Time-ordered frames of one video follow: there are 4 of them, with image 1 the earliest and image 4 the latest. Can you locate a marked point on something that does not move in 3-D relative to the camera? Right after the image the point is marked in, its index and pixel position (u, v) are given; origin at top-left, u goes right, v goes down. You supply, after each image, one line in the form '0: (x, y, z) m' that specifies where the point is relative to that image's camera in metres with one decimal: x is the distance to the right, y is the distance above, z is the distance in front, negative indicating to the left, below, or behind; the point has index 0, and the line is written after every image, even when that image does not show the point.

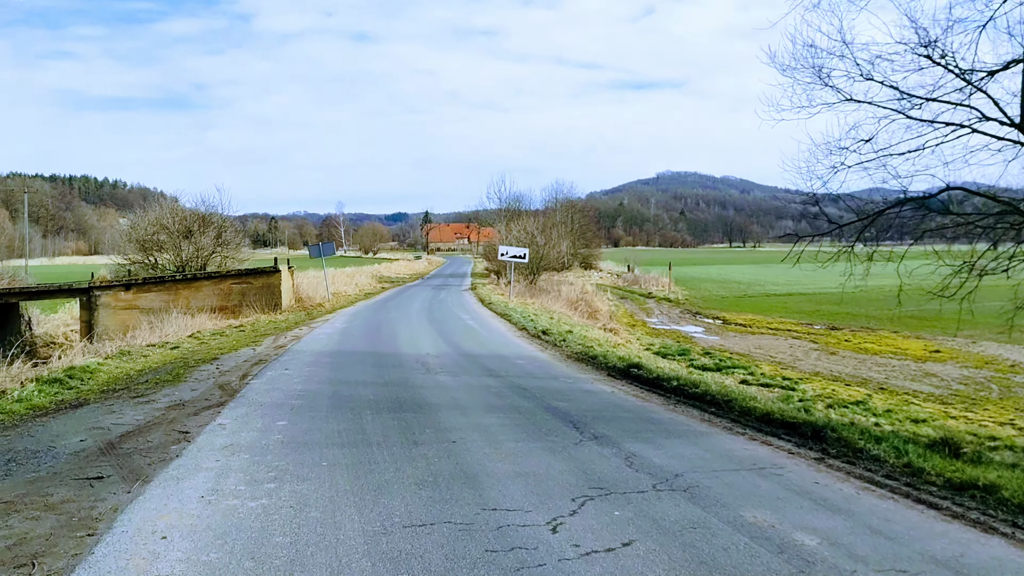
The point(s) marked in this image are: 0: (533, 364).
0: (+0.2, -0.8, +9.0) m
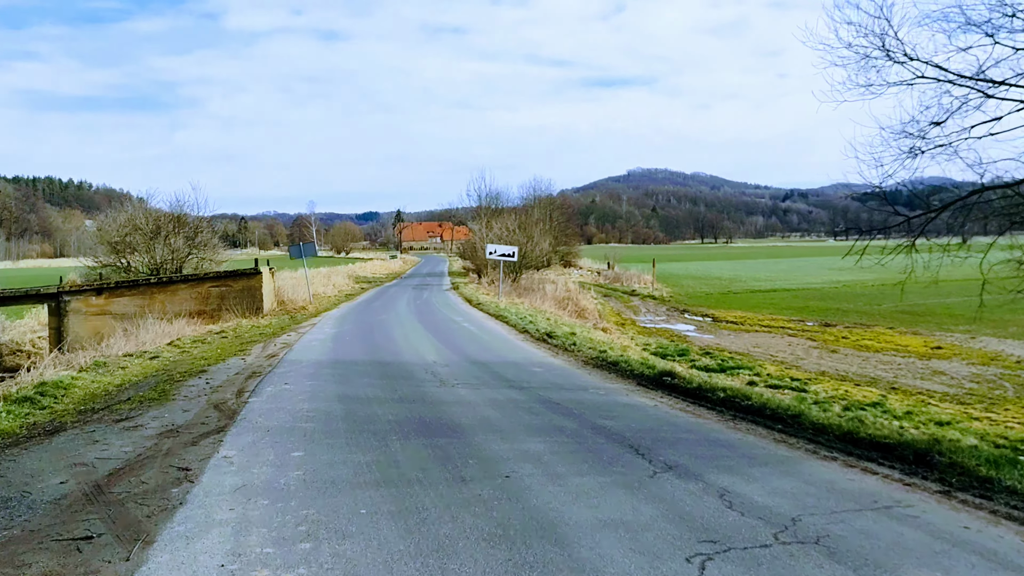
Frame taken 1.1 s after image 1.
0: (+0.4, -0.8, +8.2) m
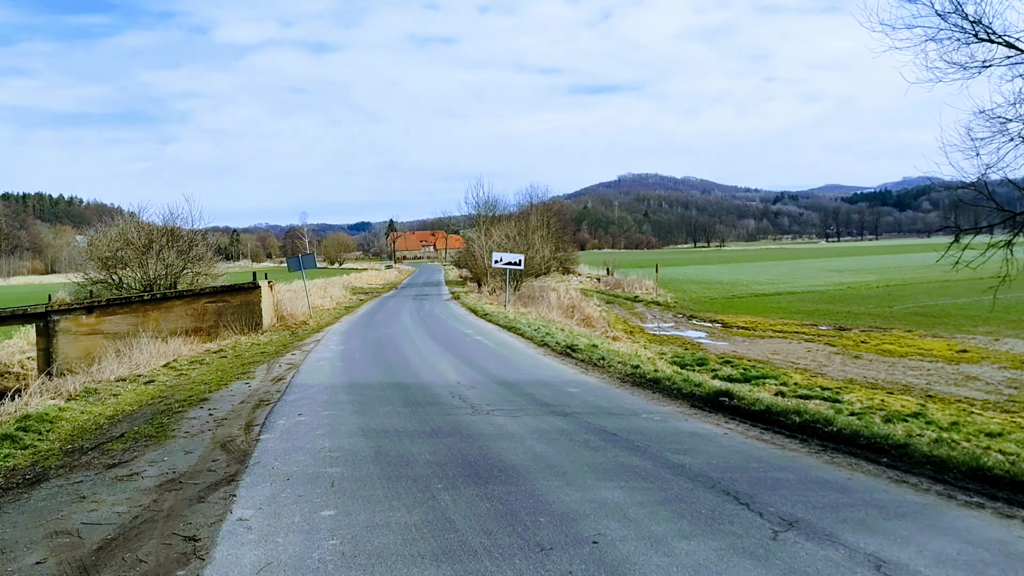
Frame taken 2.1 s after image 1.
0: (+0.7, -0.9, +7.5) m
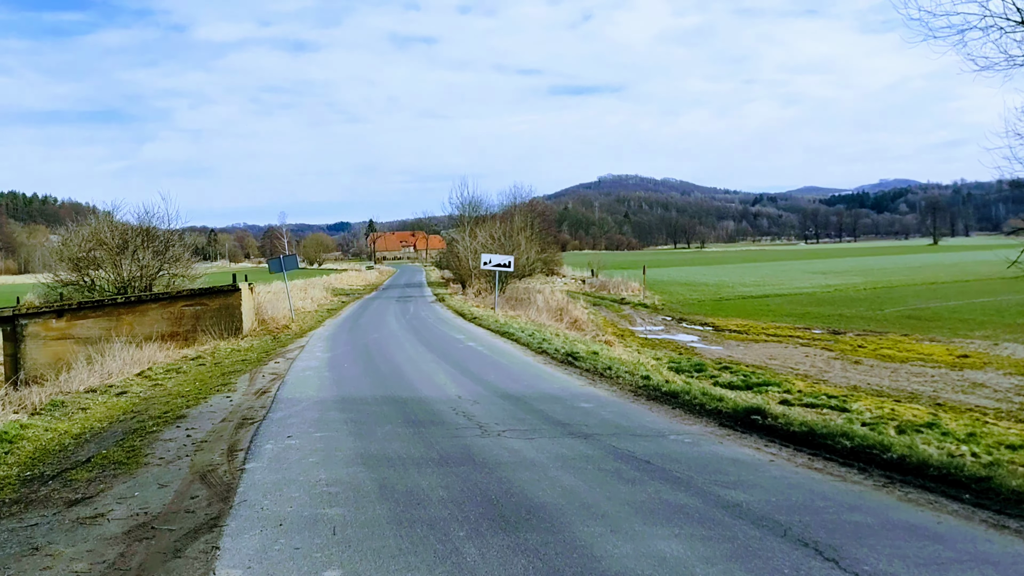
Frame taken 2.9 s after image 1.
0: (+0.7, -0.9, +6.8) m
